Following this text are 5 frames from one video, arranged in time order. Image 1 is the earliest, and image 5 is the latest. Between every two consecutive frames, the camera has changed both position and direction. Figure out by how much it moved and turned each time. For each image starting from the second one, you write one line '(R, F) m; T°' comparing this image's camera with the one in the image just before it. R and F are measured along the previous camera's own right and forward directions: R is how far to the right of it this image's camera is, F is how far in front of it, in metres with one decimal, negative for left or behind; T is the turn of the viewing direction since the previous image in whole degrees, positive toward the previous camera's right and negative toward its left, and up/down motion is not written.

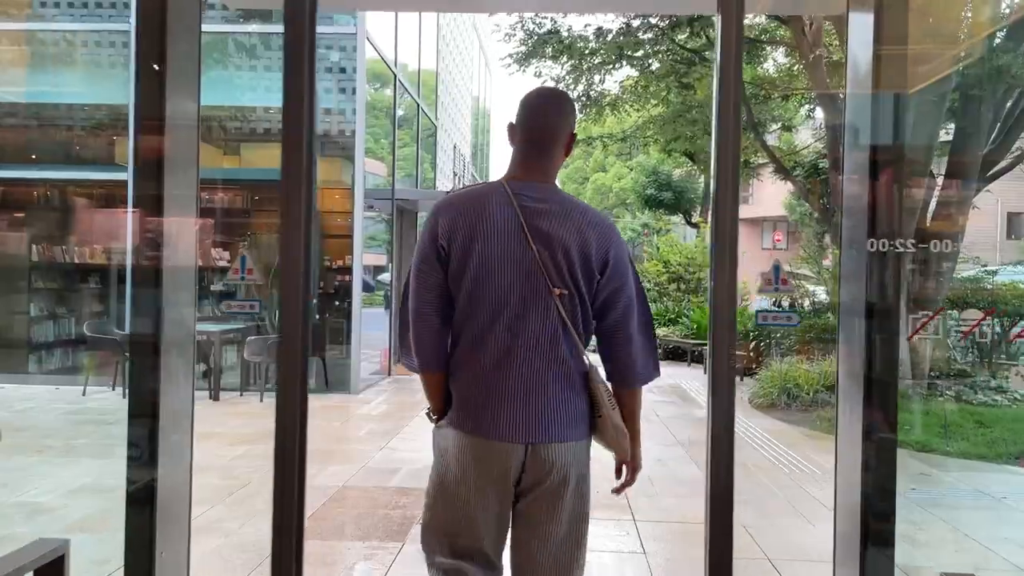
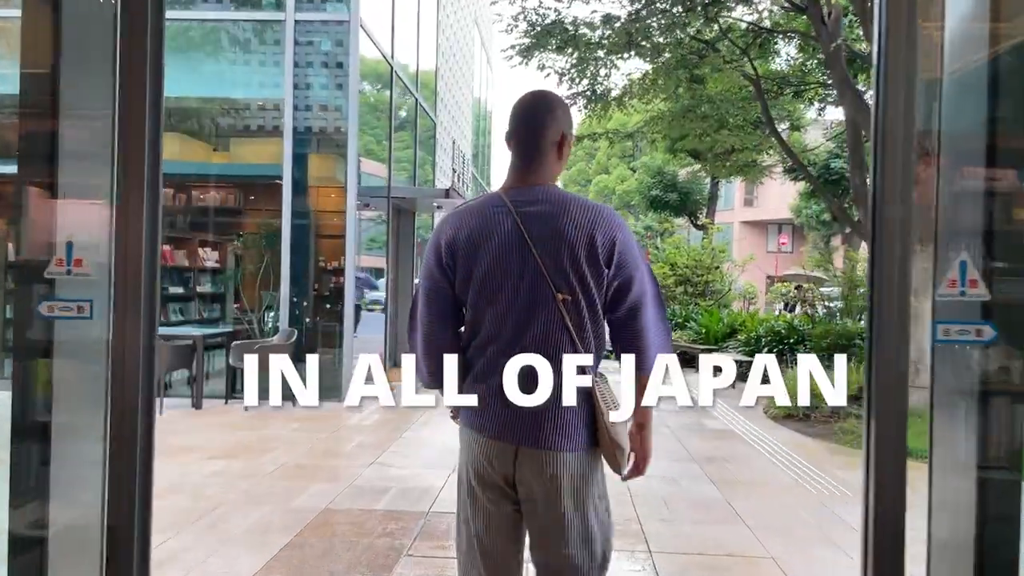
(0.0, +0.5) m; 0°
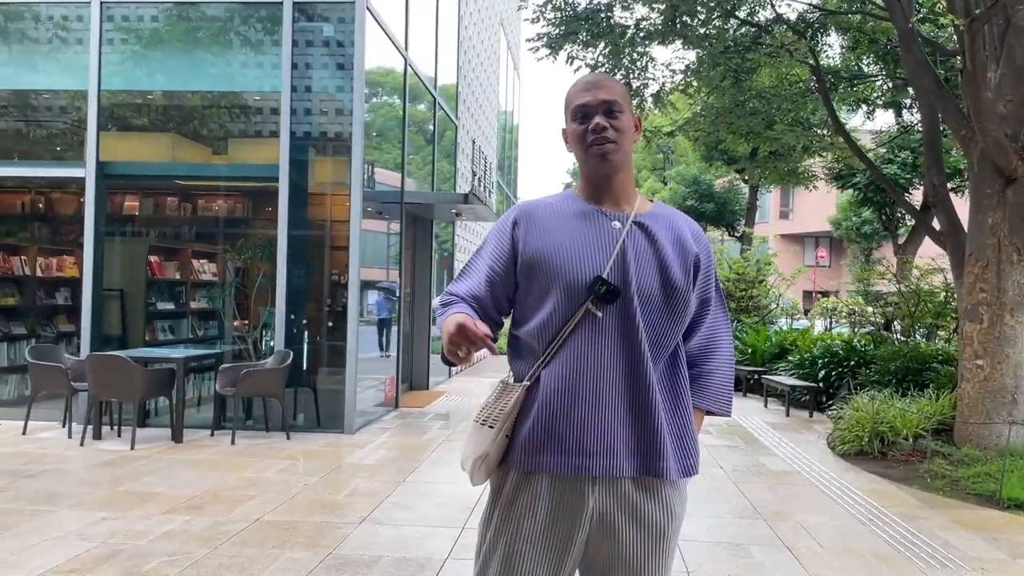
(0.0, +1.1) m; -2°
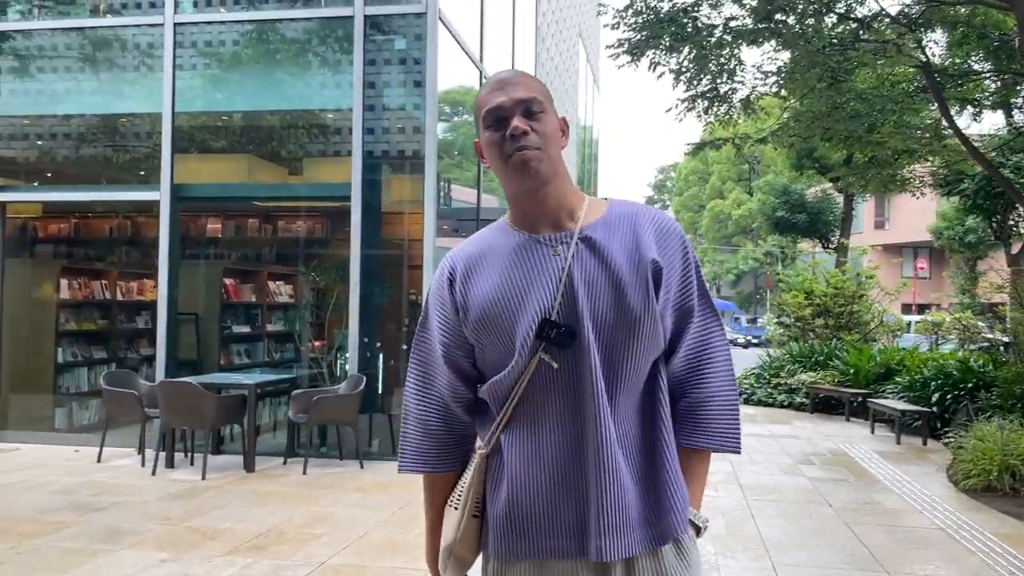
(0.0, +0.4) m; -5°
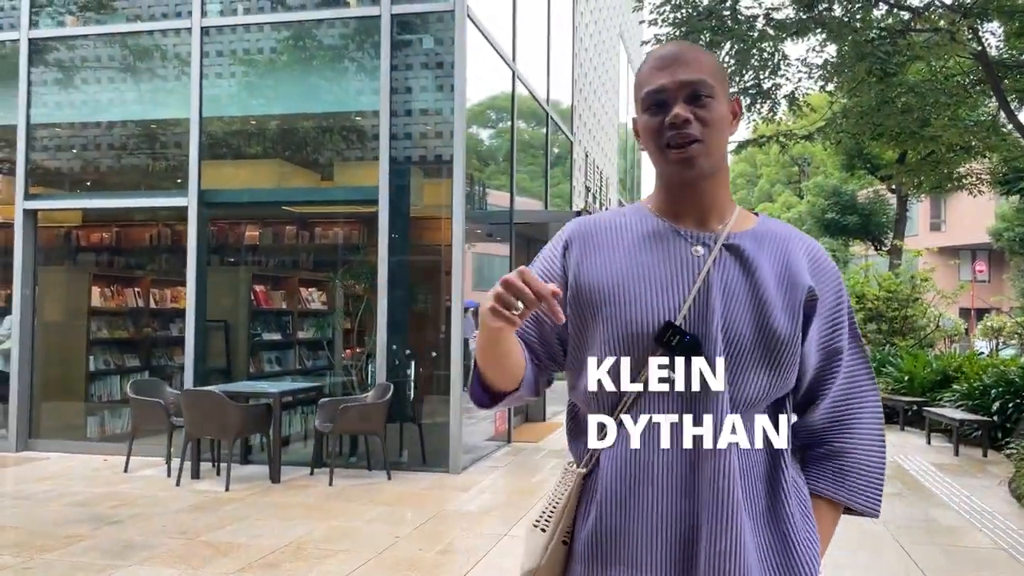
(+0.1, +0.3) m; -3°
